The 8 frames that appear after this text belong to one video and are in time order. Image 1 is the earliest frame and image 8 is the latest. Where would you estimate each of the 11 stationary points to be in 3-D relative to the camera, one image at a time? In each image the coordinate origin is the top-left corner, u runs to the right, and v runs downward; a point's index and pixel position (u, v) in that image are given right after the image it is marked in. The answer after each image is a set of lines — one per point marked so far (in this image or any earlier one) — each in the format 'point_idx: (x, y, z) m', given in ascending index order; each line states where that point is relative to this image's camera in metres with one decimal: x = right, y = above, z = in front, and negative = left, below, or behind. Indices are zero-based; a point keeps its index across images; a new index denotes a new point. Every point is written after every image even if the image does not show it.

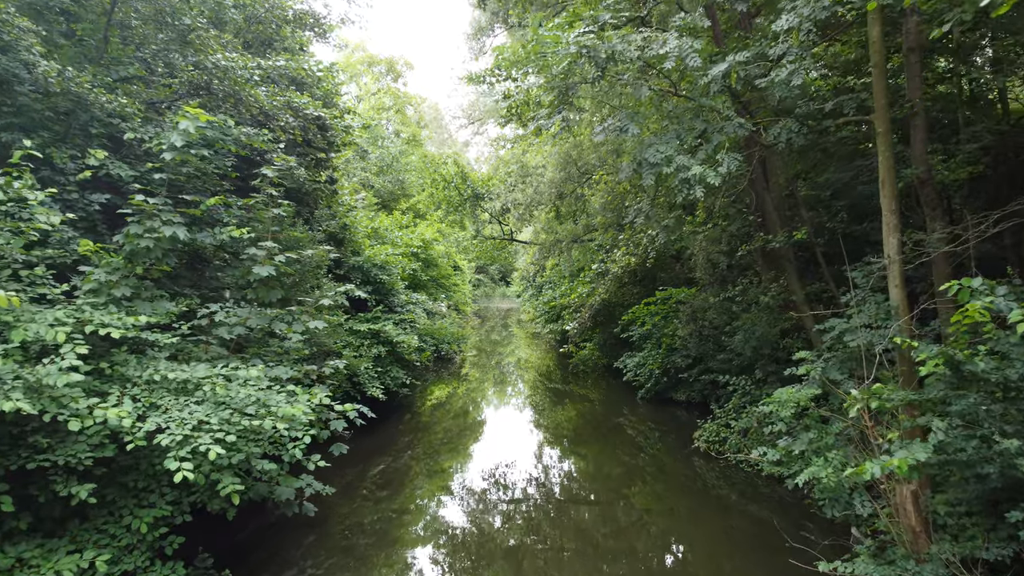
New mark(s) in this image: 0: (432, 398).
0: (-1.2, -1.6, +12.7) m
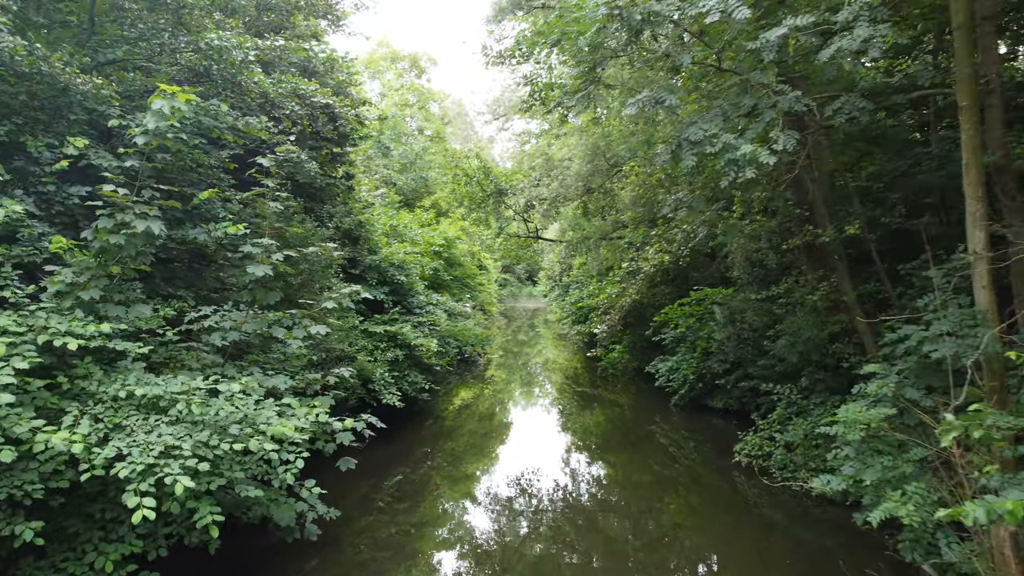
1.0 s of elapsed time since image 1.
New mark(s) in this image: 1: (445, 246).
0: (-0.8, -1.6, +12.2) m
1: (-1.2, +0.7, +13.4) m
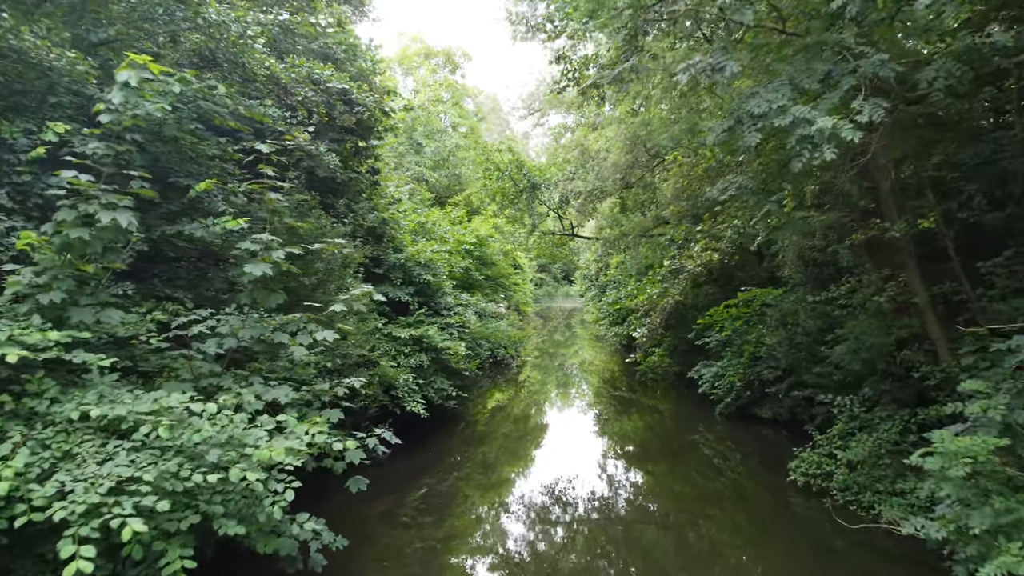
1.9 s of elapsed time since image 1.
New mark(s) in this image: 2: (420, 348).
0: (-0.3, -1.6, +11.7) m
1: (-0.6, +0.7, +13.0) m
2: (-0.9, -0.6, +7.8) m
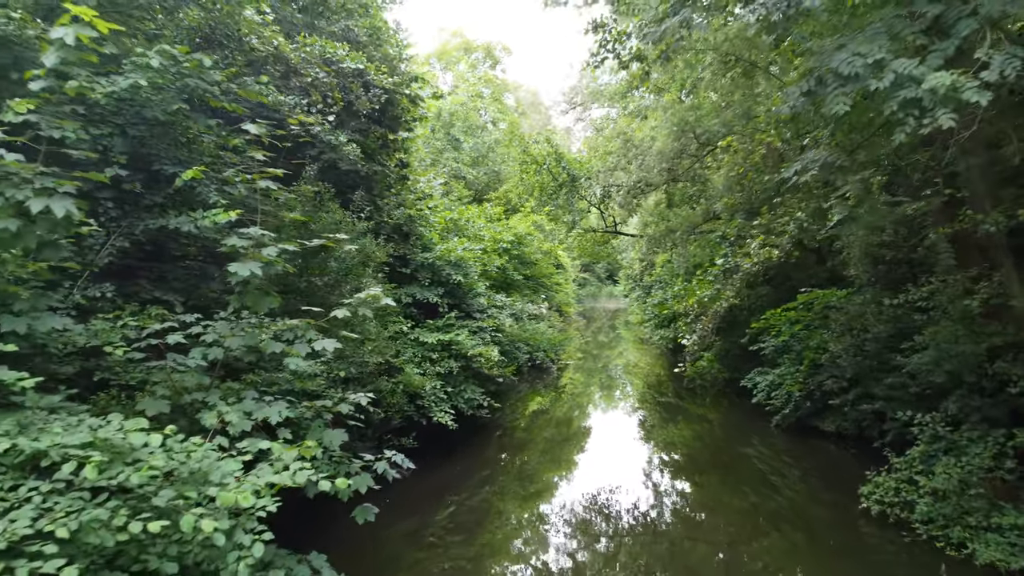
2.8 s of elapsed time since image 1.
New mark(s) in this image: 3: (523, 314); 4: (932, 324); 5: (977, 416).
0: (+0.2, -1.6, +11.1) m
1: (0.0, +0.7, +12.4) m
2: (-0.6, -0.6, +7.2) m
3: (+0.2, -0.4, +11.9) m
4: (+2.9, -0.2, +5.5) m
5: (+2.9, -0.8, +5.0) m
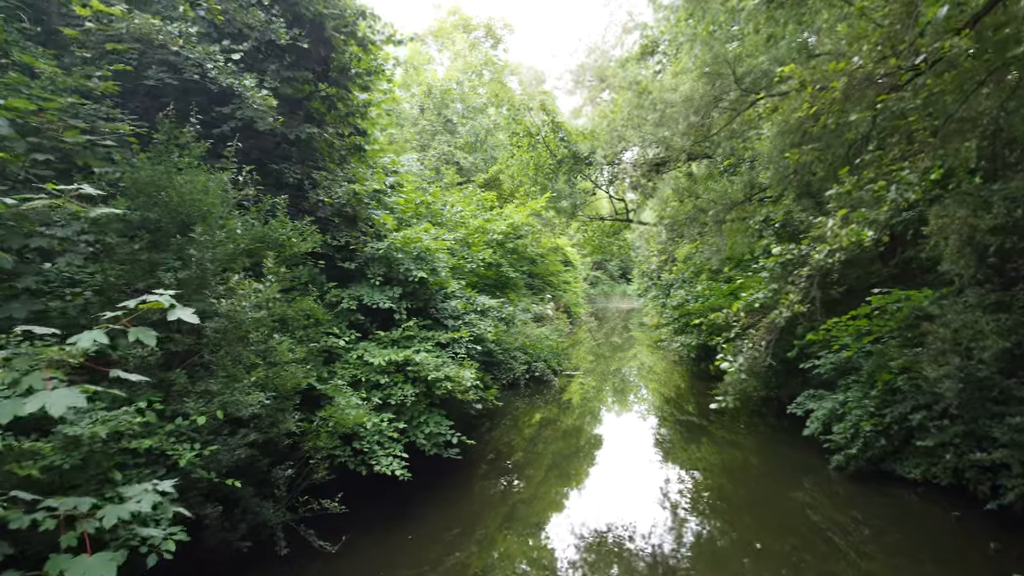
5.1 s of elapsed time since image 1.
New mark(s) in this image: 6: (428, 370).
0: (+0.1, -1.6, +9.3) m
1: (-0.1, +0.7, +10.5) m
2: (-0.7, -0.6, +5.4) m
3: (+0.1, -0.4, +10.0) m
4: (+2.7, -0.2, +3.6) m
5: (+2.7, -0.8, +3.2) m
6: (-0.6, -0.5, +5.5) m
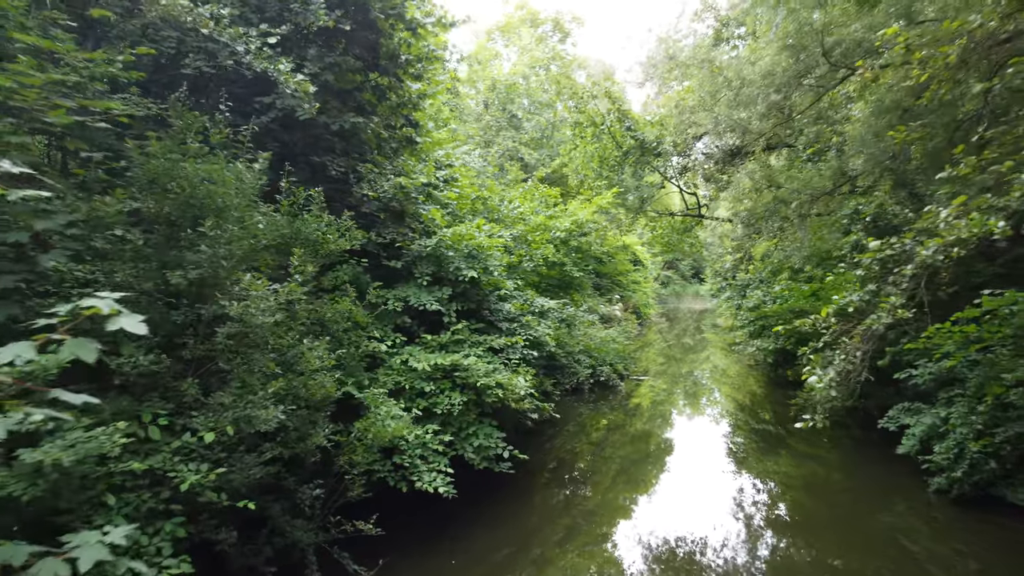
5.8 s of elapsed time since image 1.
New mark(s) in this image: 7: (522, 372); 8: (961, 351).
0: (+0.8, -1.6, +8.8) m
1: (+0.7, +0.7, +10.1) m
2: (-0.4, -0.6, +5.0) m
3: (+0.8, -0.4, +9.5) m
4: (+2.8, -0.3, +2.9) m
5: (+2.8, -0.8, +2.4) m
6: (-0.2, -0.5, +5.1) m
7: (+0.1, -0.6, +5.6) m
8: (+2.9, -0.4, +5.1) m
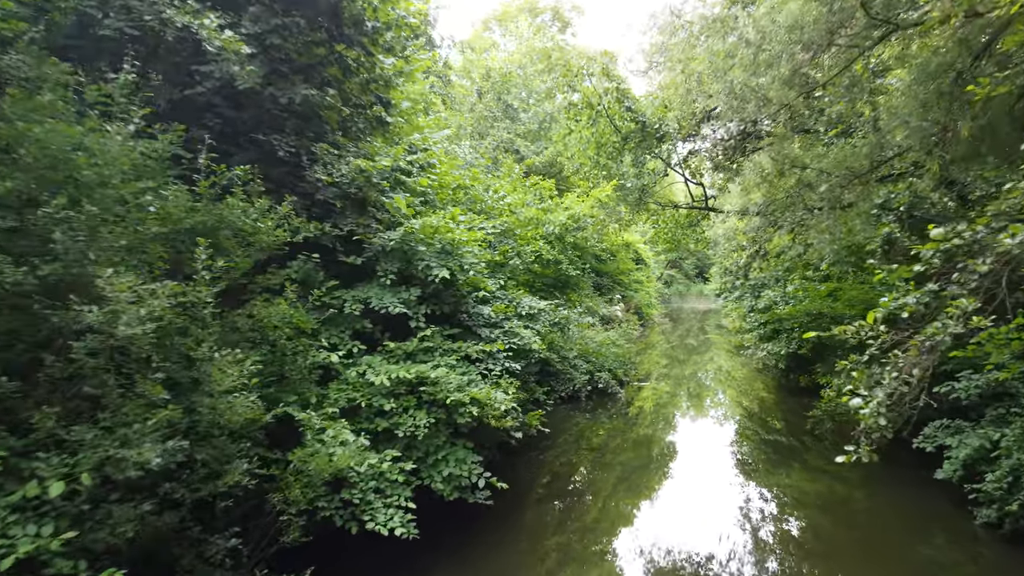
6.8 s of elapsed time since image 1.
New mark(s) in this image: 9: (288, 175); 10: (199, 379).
0: (+0.7, -1.6, +8.0) m
1: (+0.6, +0.7, +9.3) m
2: (-0.5, -0.6, +4.3) m
3: (+0.7, -0.4, +8.8) m
4: (+2.7, -0.3, +2.2) m
5: (+2.7, -0.8, +1.7) m
6: (-0.3, -0.5, +4.3) m
7: (-0.1, -0.6, +4.8) m
8: (+2.7, -0.4, +4.3) m
9: (-1.3, +0.7, +4.7) m
10: (-1.1, -0.3, +2.9) m
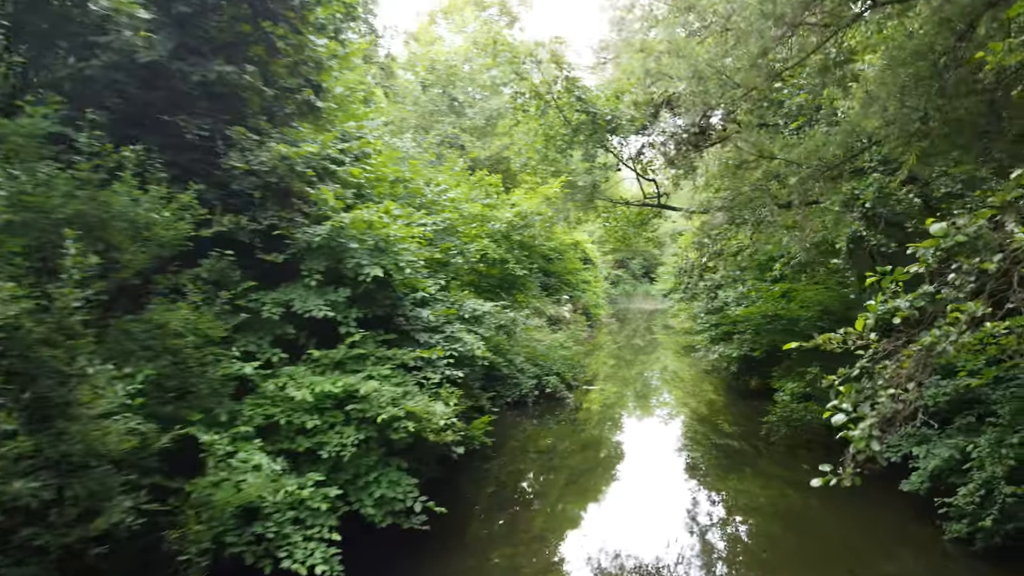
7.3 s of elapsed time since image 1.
0: (+0.1, -1.6, +7.6) m
1: (0.0, +0.7, +8.9) m
2: (-0.8, -0.6, +3.8) m
3: (+0.1, -0.4, +8.4) m
4: (+2.6, -0.3, +1.9) m
5: (+2.6, -0.8, +1.4) m
6: (-0.6, -0.6, +3.8) m
7: (-0.4, -0.6, +4.4) m
8: (+2.4, -0.4, +4.1) m
9: (-1.6, +0.7, +4.2) m
10: (-1.3, -0.3, +2.4) m
